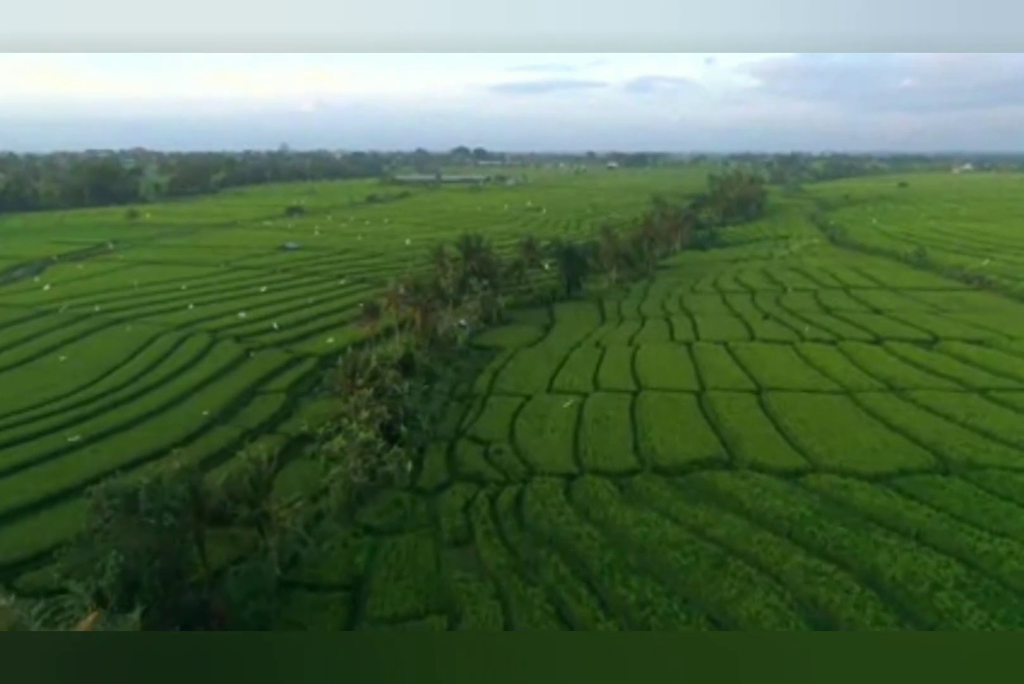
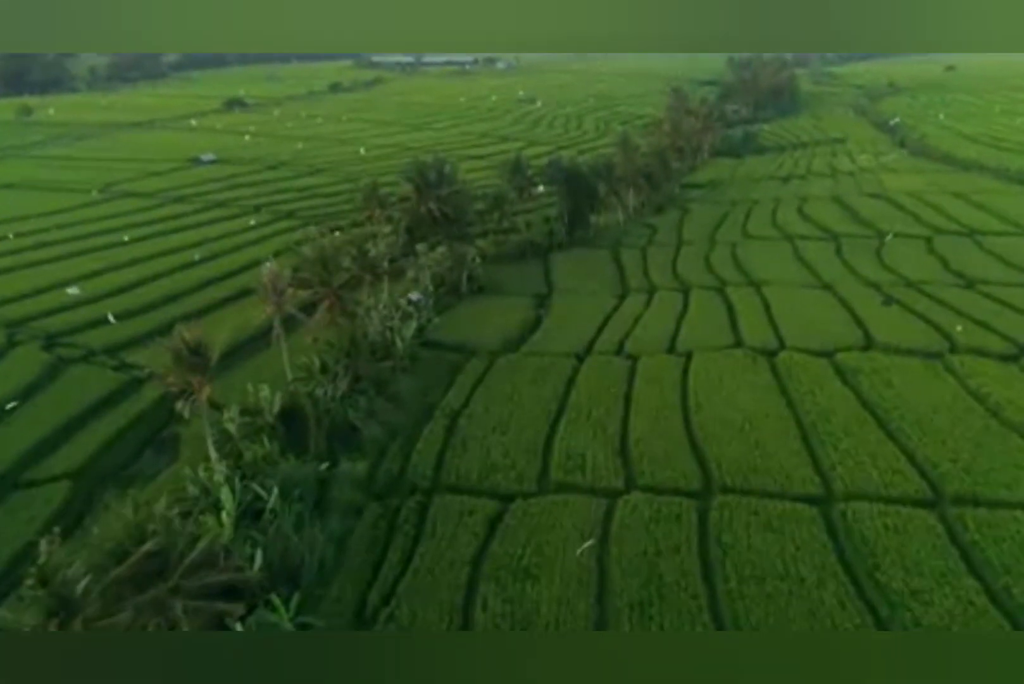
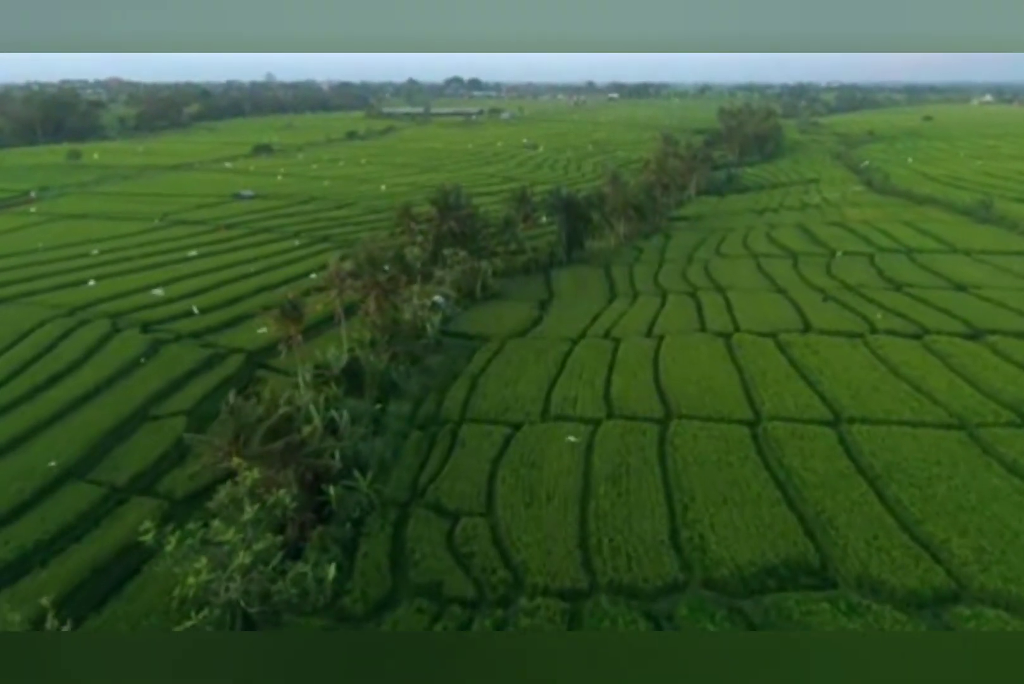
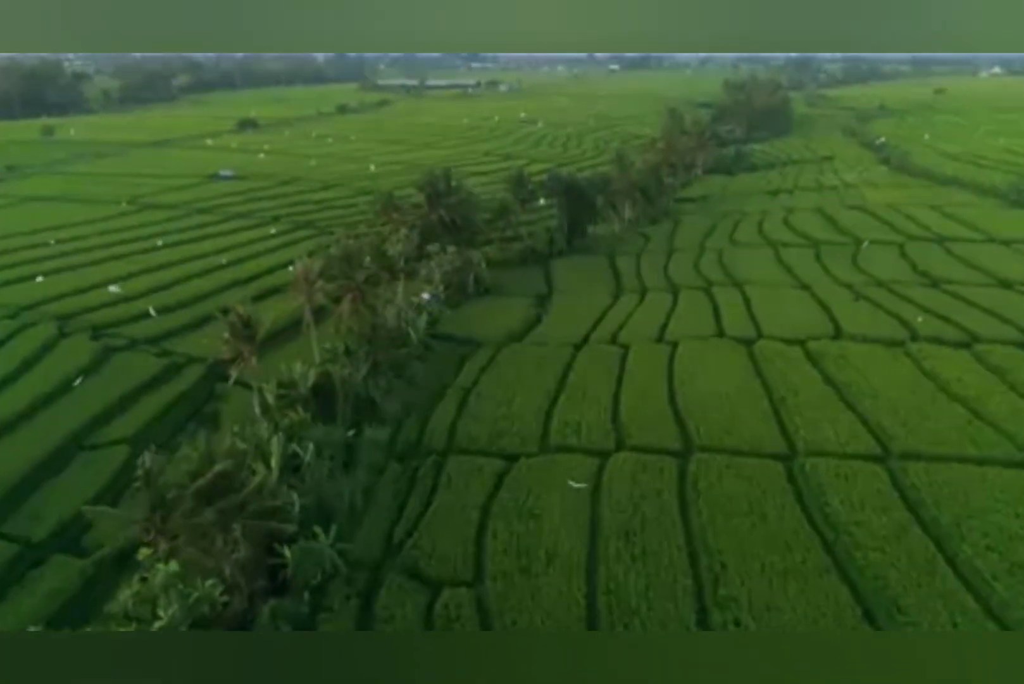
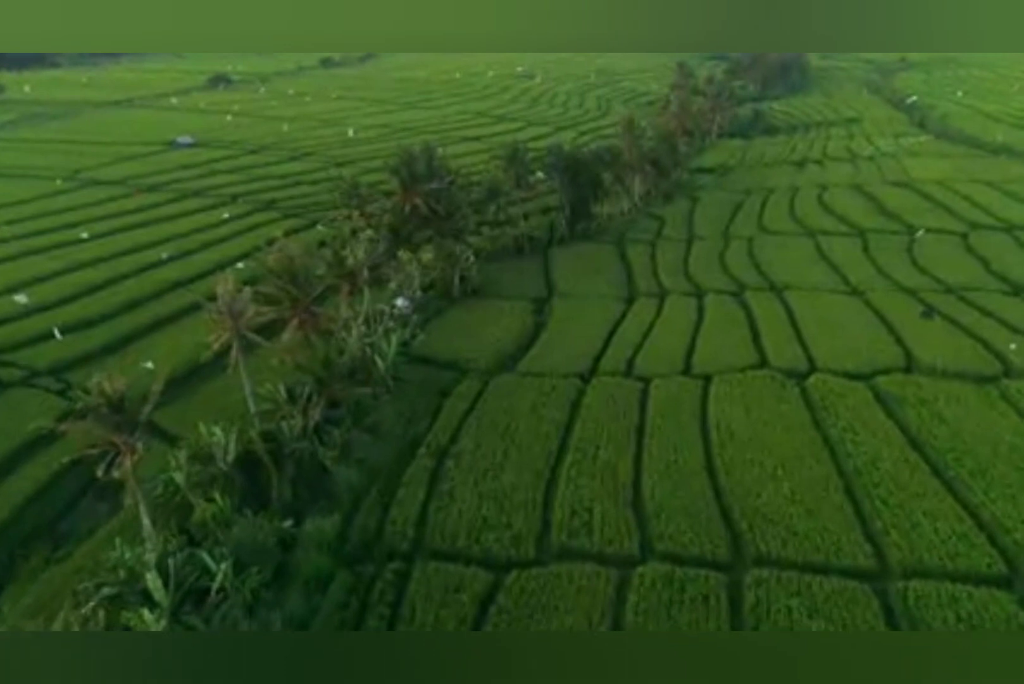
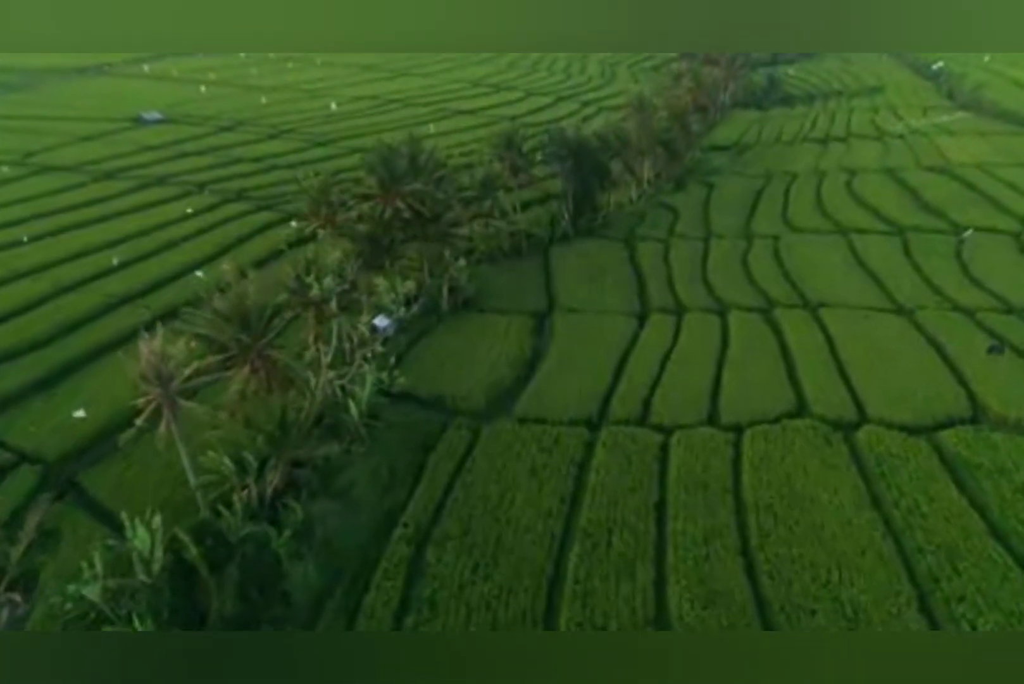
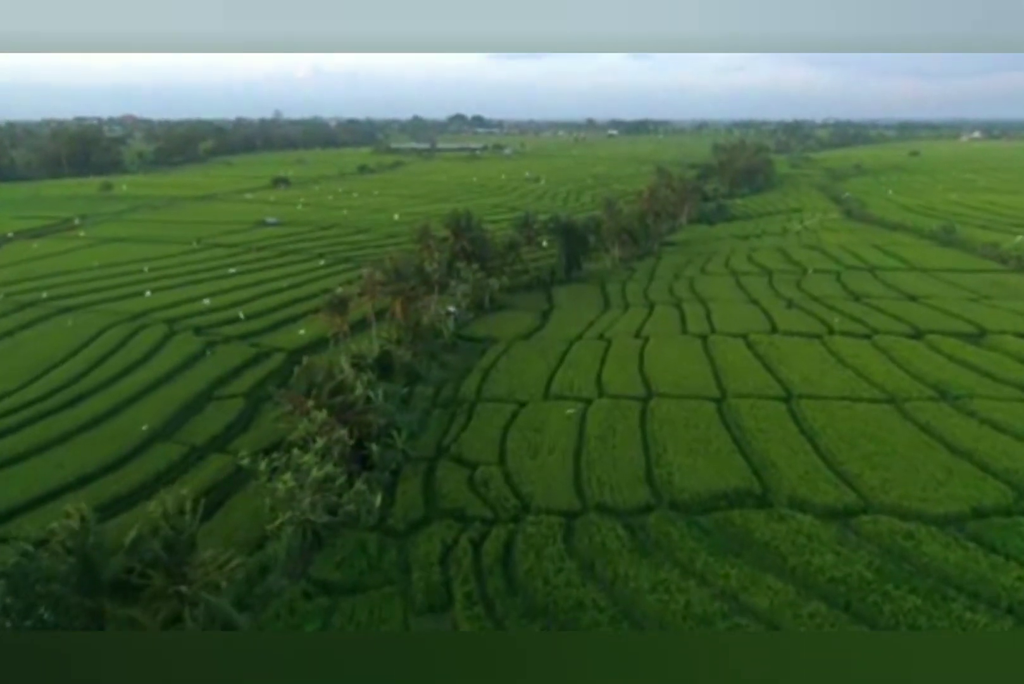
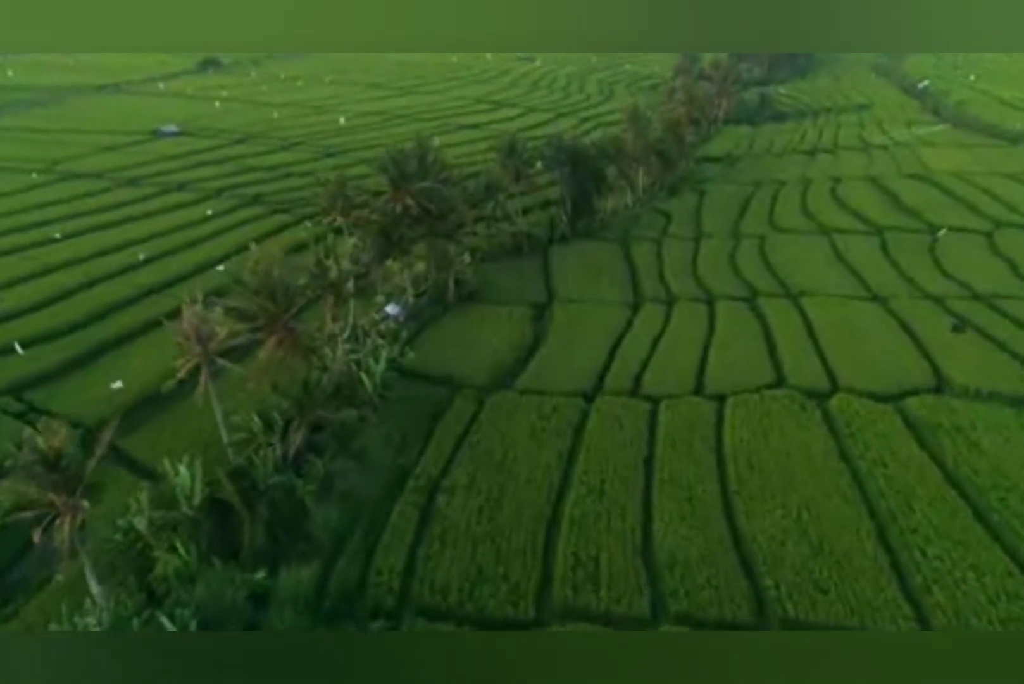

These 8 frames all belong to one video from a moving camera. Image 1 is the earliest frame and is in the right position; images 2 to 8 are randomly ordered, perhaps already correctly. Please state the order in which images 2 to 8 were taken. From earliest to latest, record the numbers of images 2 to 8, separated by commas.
7, 3, 4, 2, 5, 8, 6
